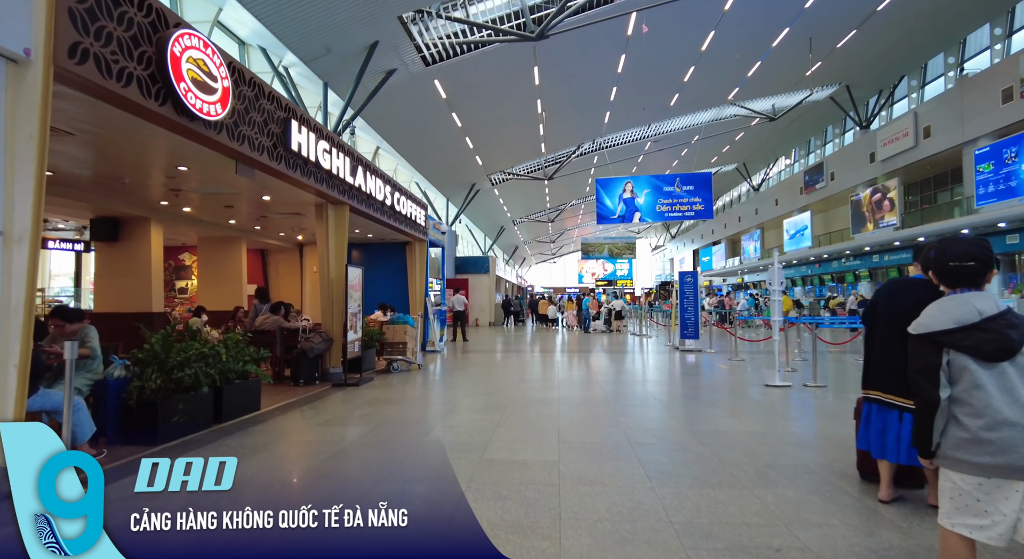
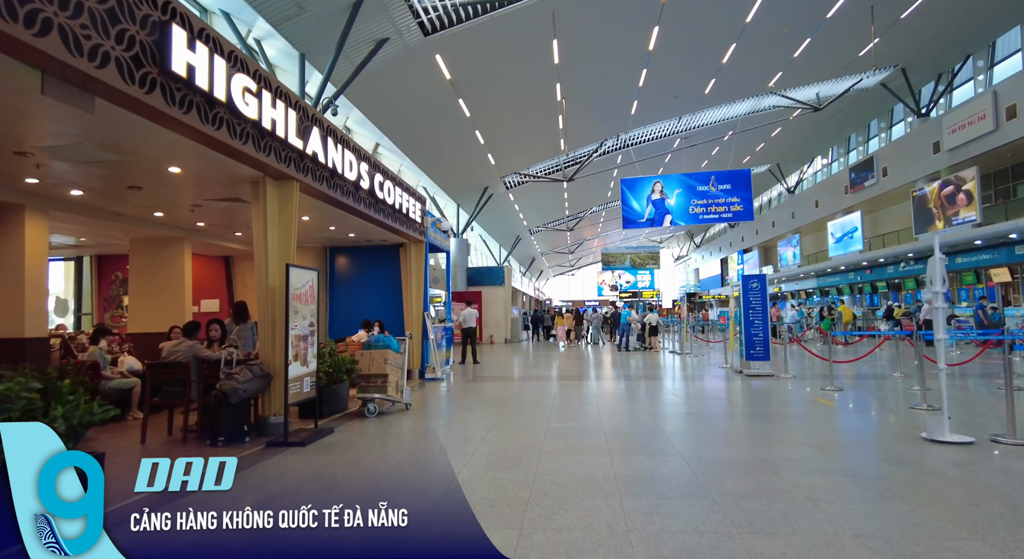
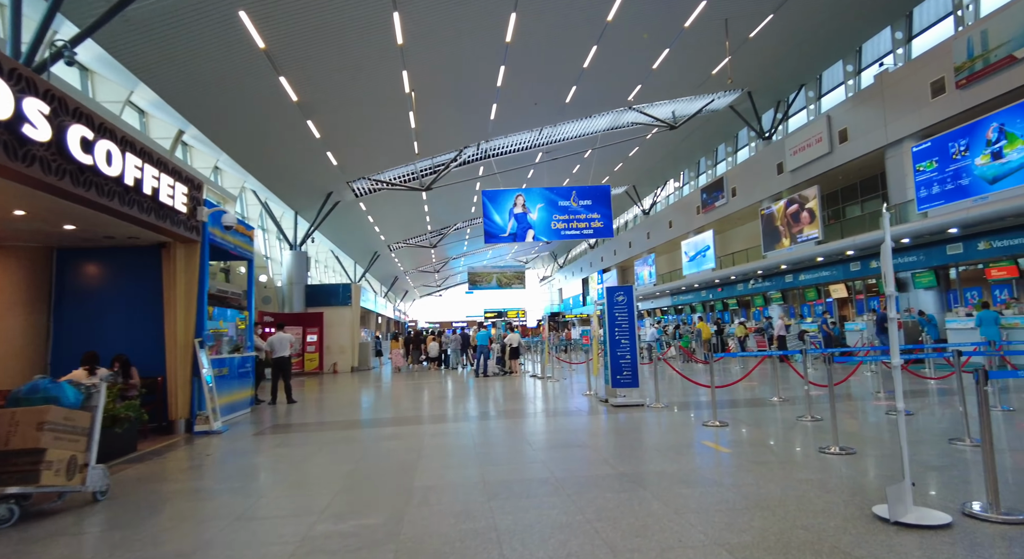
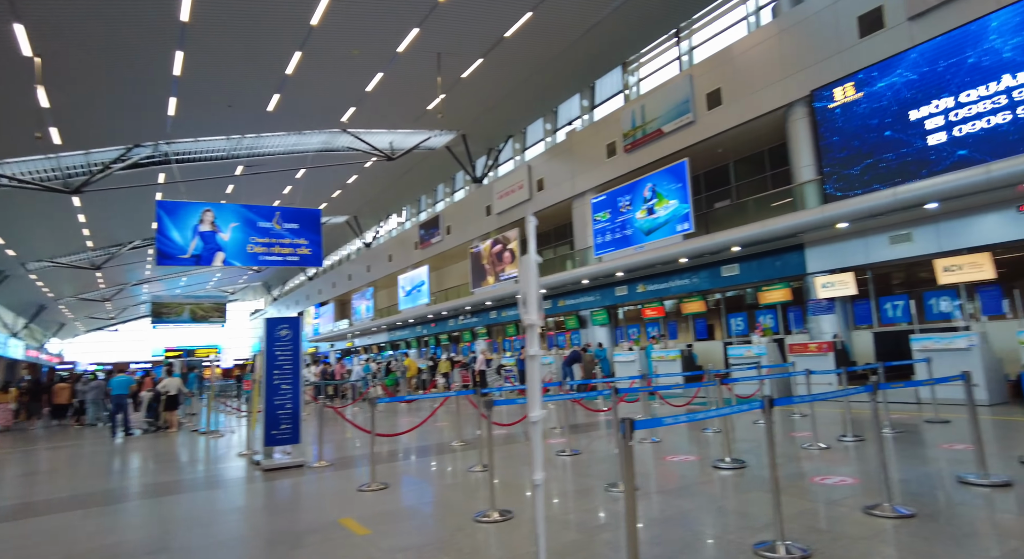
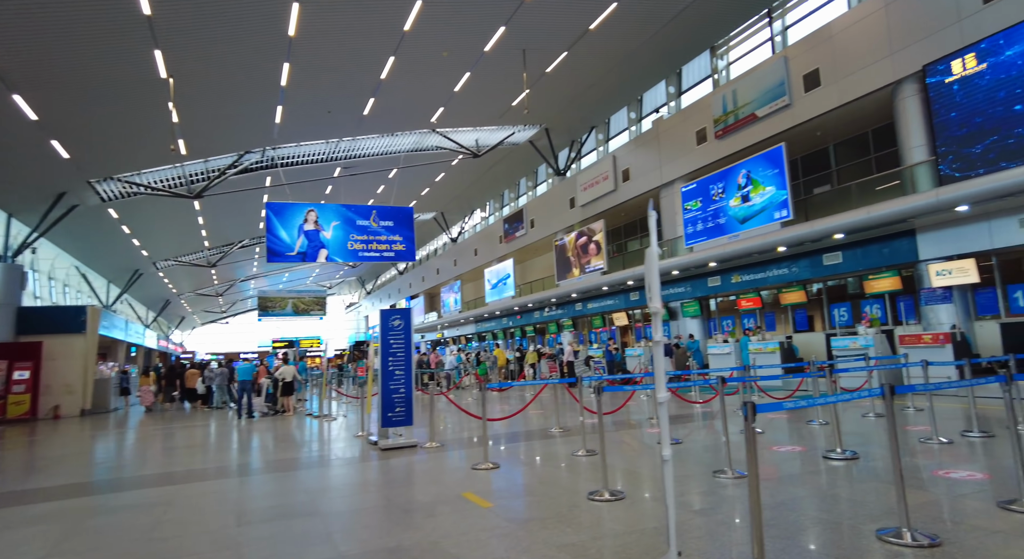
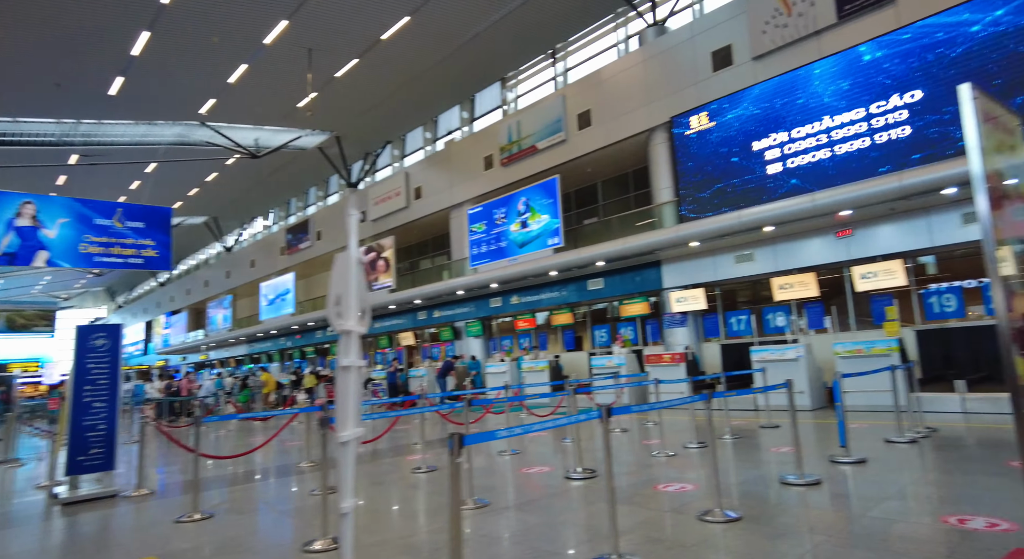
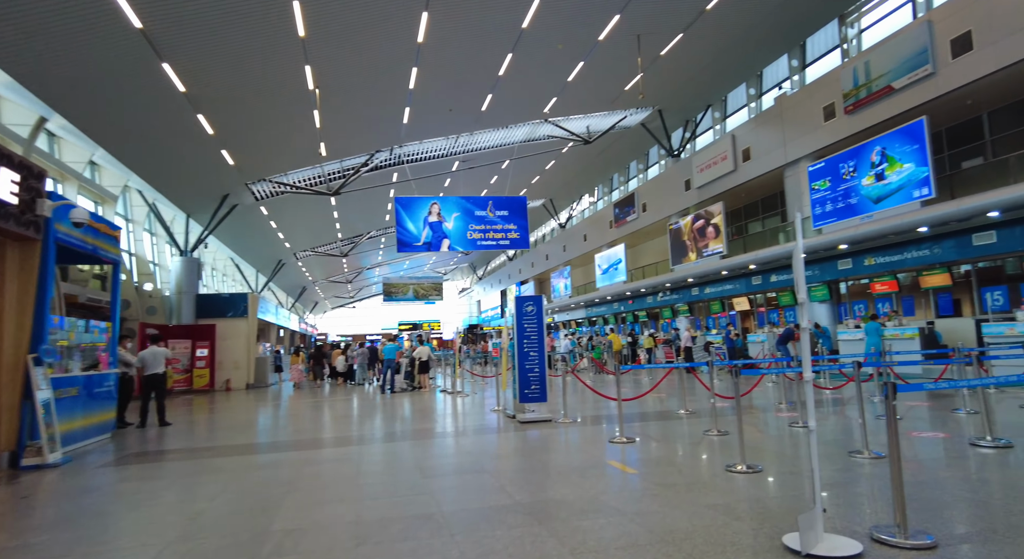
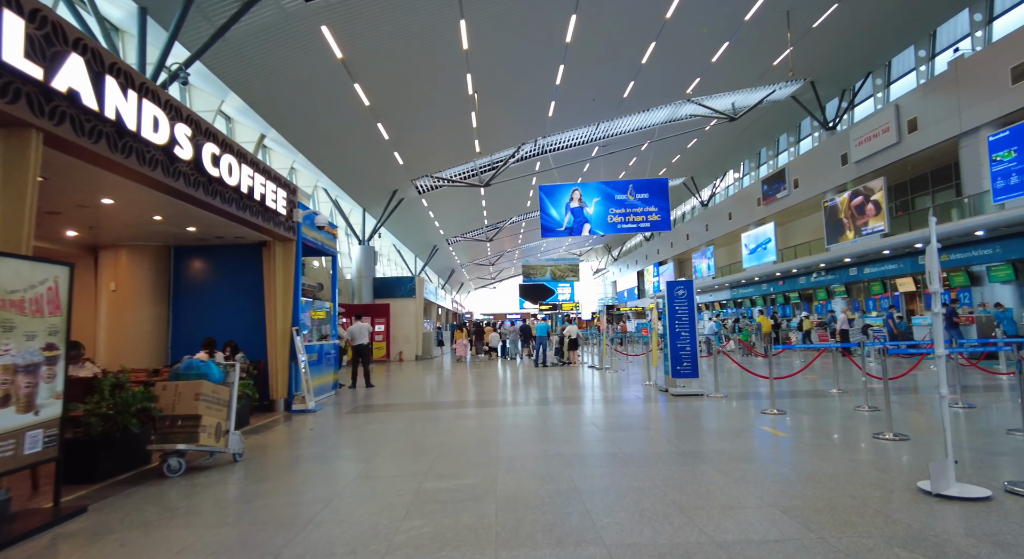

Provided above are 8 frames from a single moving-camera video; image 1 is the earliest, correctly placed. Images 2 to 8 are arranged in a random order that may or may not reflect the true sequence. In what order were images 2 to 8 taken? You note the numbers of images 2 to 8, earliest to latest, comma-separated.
2, 8, 3, 7, 5, 4, 6
